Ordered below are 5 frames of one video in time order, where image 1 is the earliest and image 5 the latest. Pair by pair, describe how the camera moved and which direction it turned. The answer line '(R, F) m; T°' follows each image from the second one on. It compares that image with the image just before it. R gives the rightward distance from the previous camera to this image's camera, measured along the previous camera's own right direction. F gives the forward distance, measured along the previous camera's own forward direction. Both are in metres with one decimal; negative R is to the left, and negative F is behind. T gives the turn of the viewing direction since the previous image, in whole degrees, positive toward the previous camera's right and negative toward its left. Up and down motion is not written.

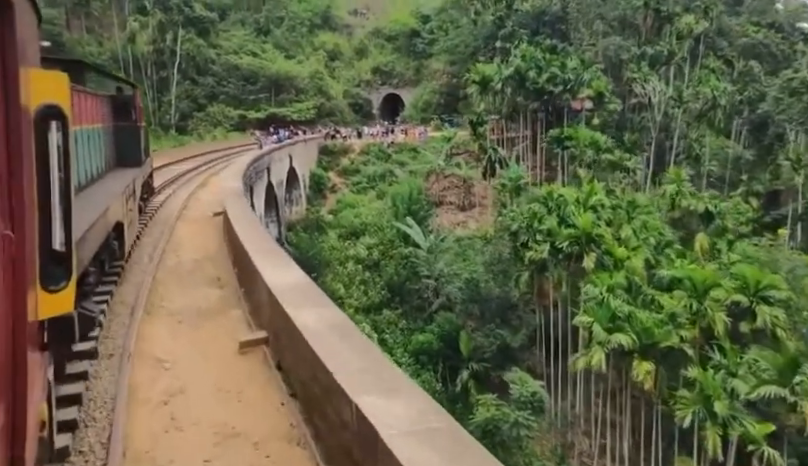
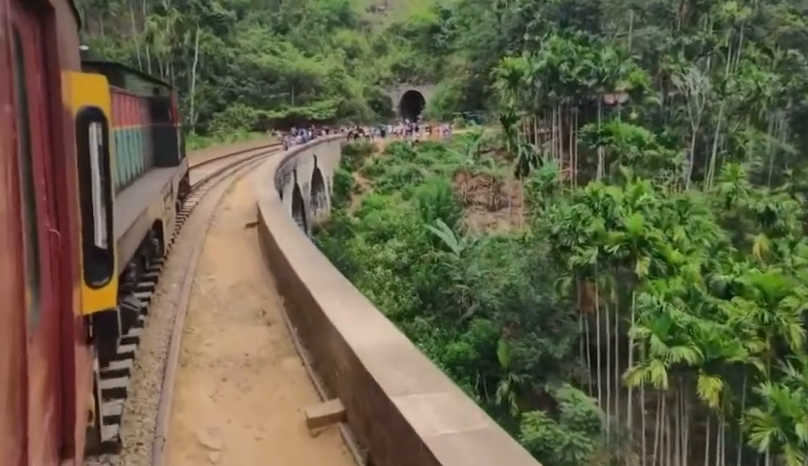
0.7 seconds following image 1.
(-0.6, +1.2) m; -1°
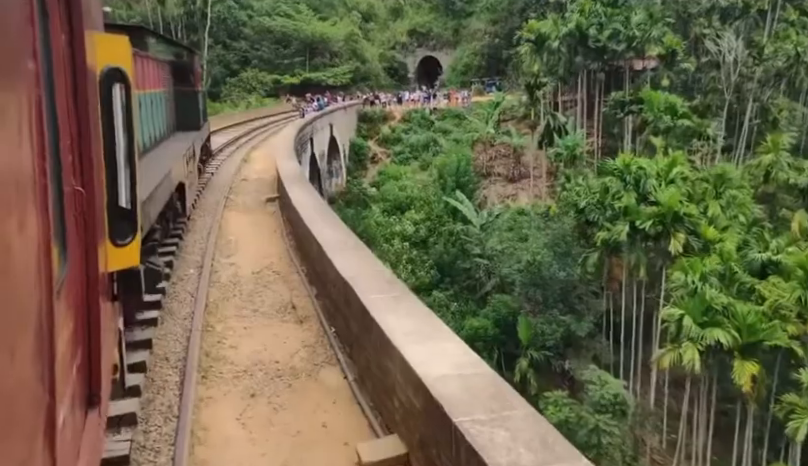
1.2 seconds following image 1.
(-0.3, +0.7) m; -1°
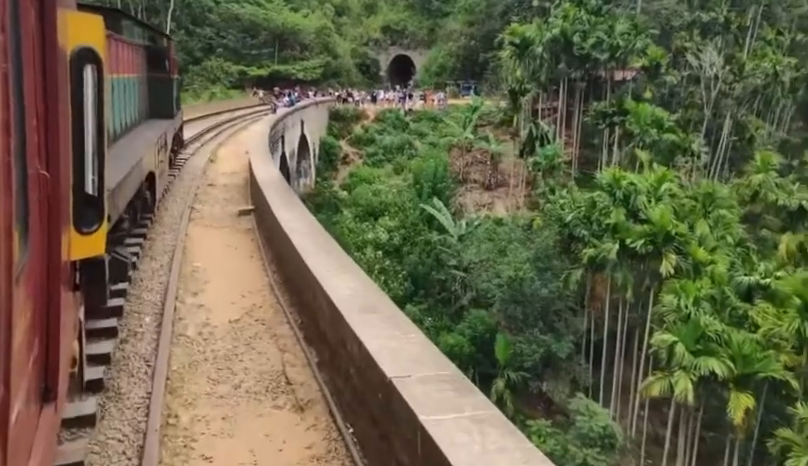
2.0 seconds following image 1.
(-0.4, +1.2) m; +4°
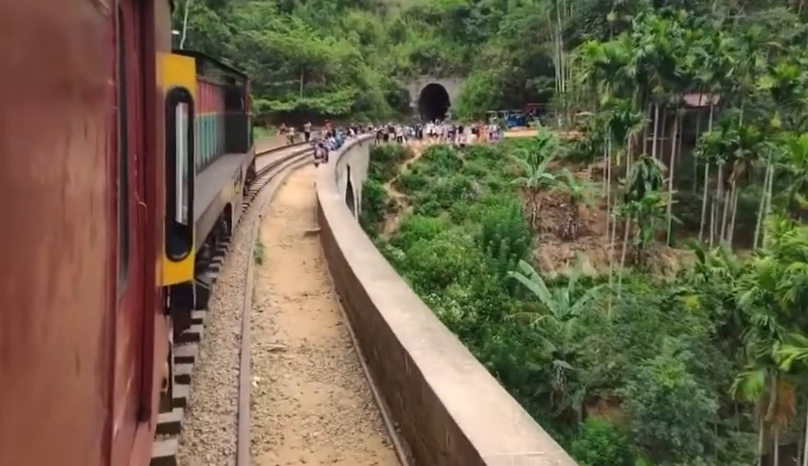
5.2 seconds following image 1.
(-1.8, +5.3) m; -1°
